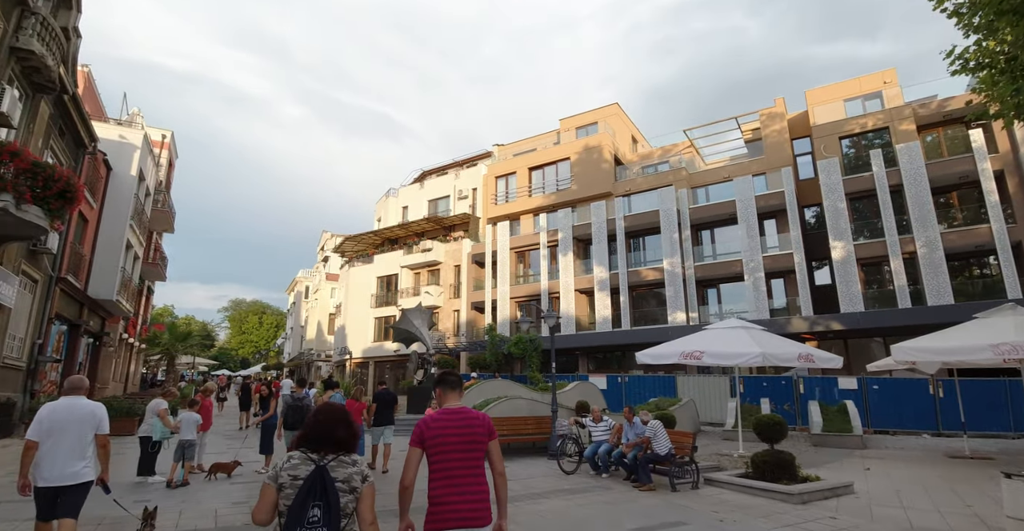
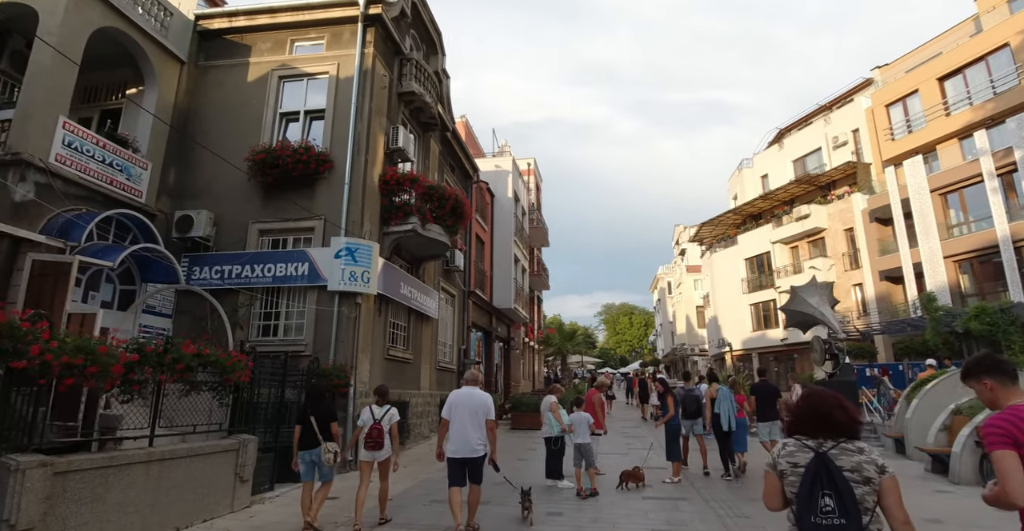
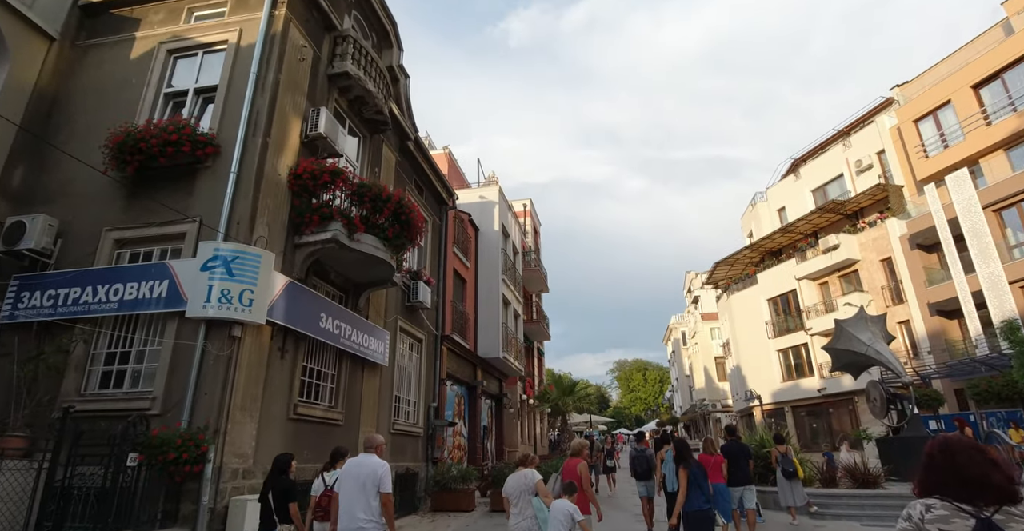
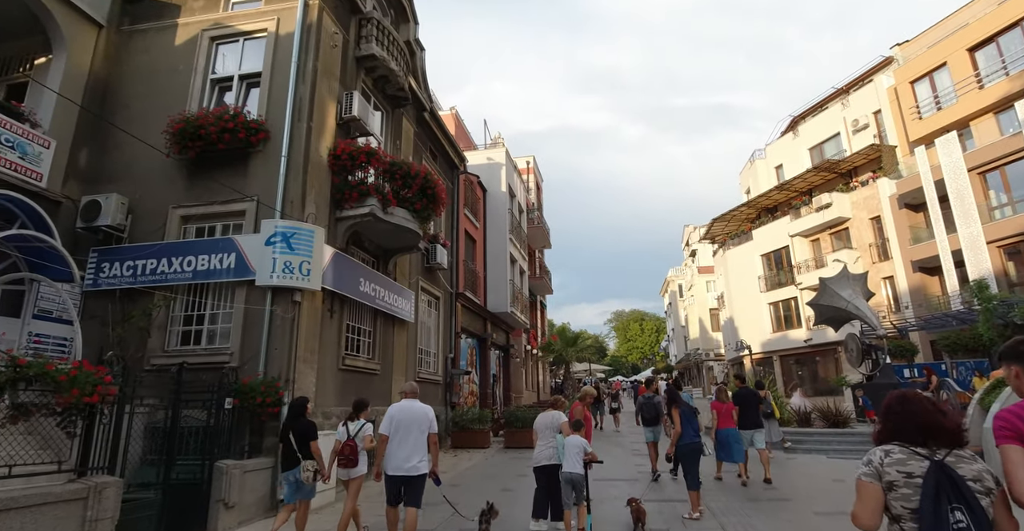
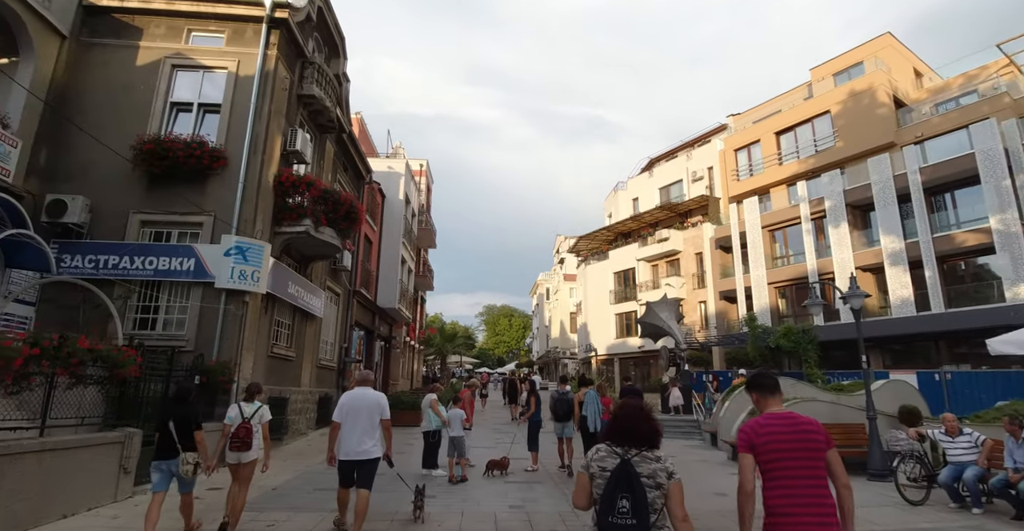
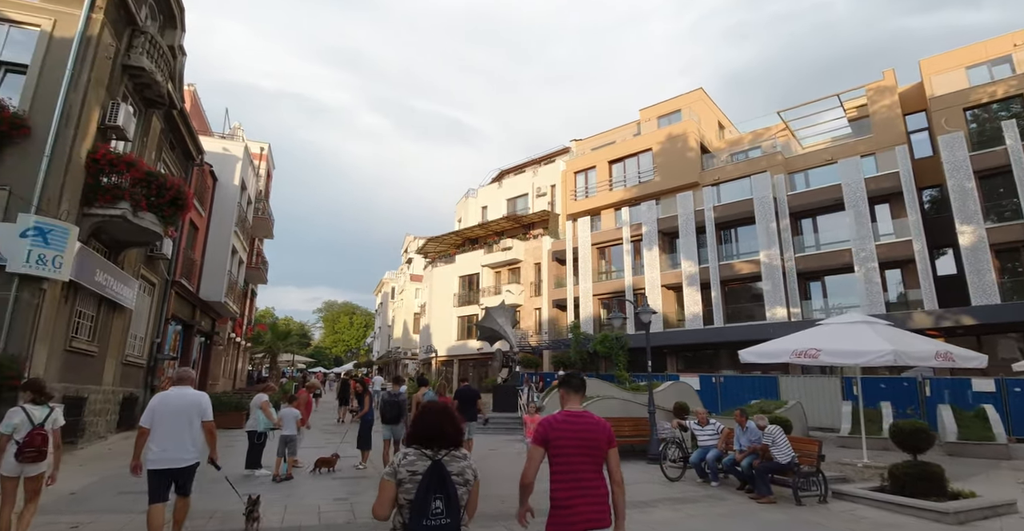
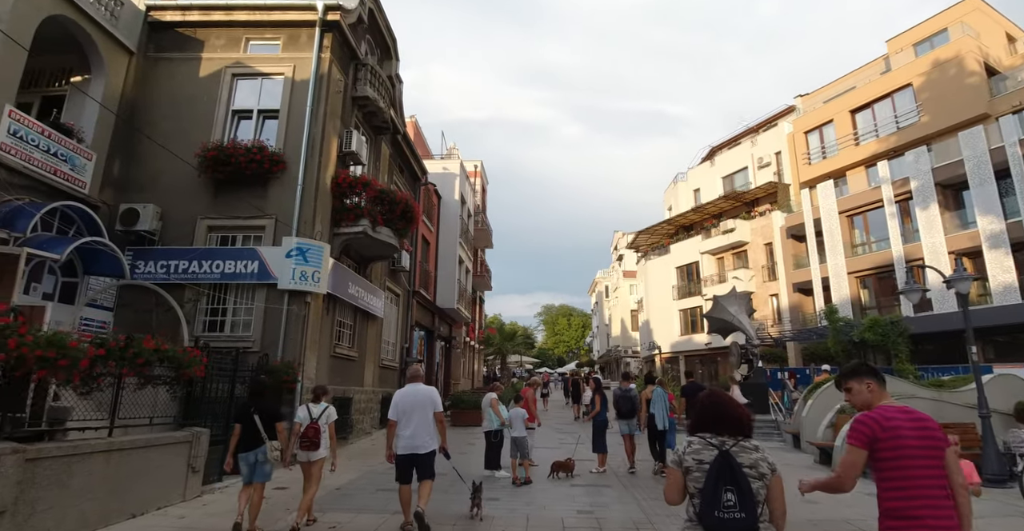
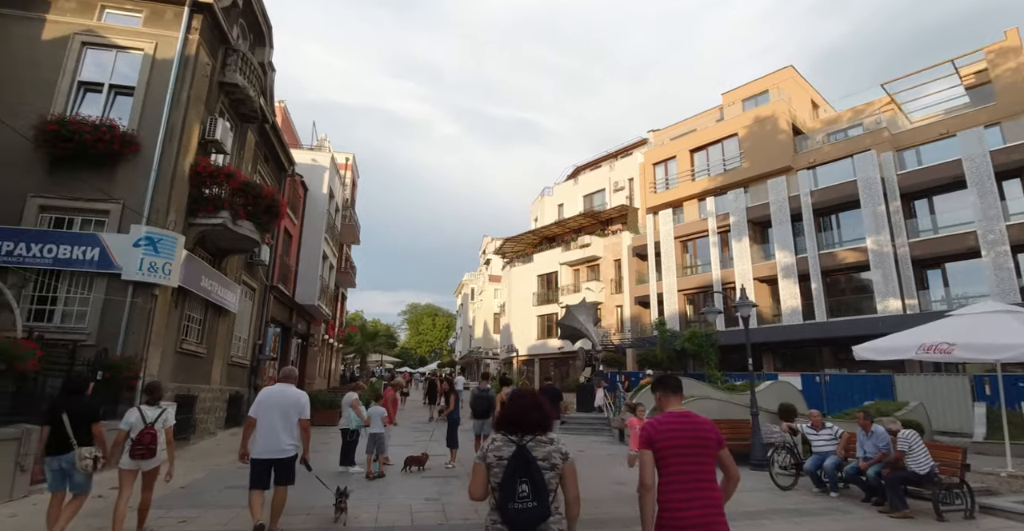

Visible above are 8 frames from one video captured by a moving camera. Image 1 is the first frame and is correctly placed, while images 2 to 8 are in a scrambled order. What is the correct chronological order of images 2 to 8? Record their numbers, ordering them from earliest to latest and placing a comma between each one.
6, 8, 5, 7, 2, 4, 3
